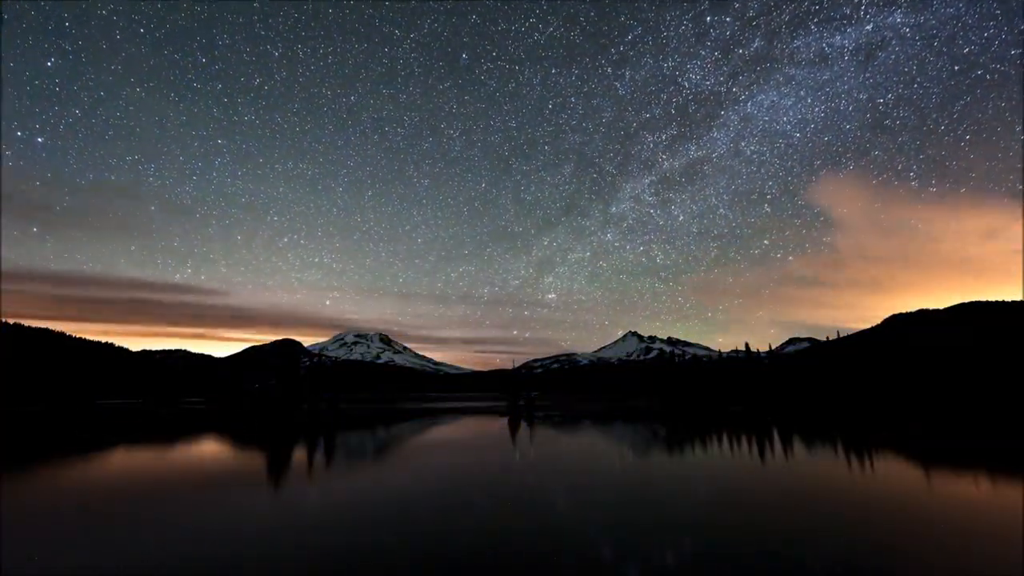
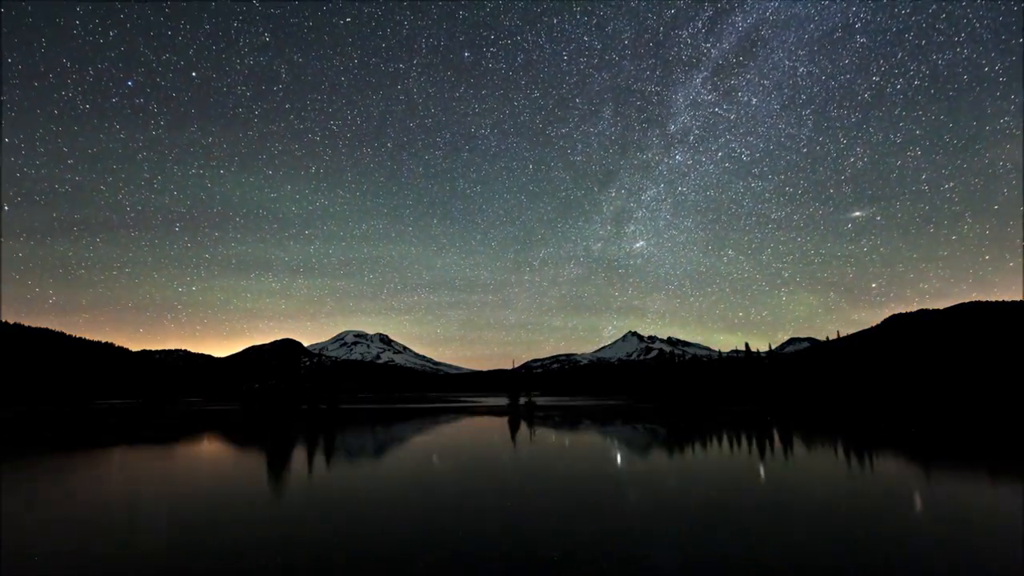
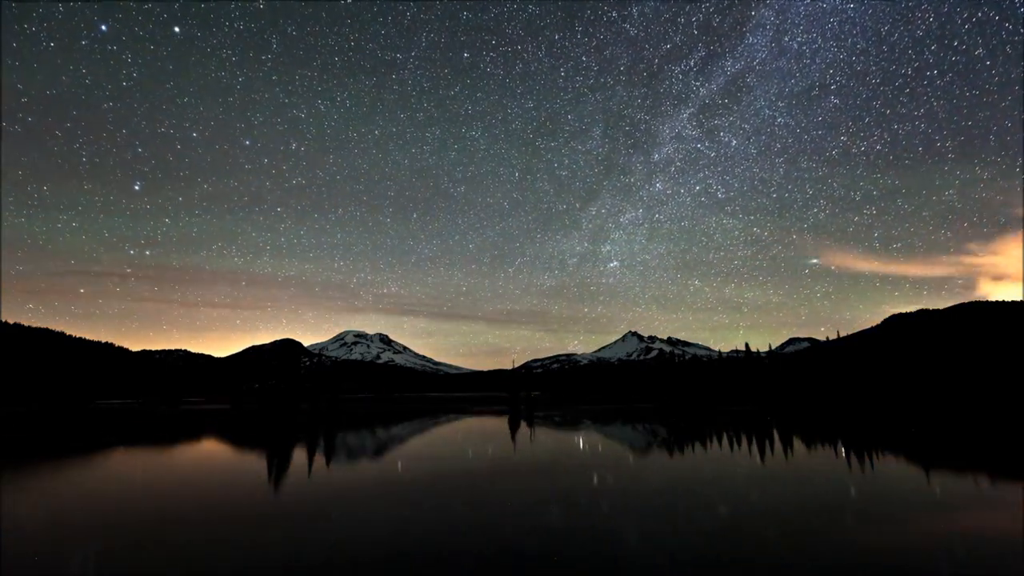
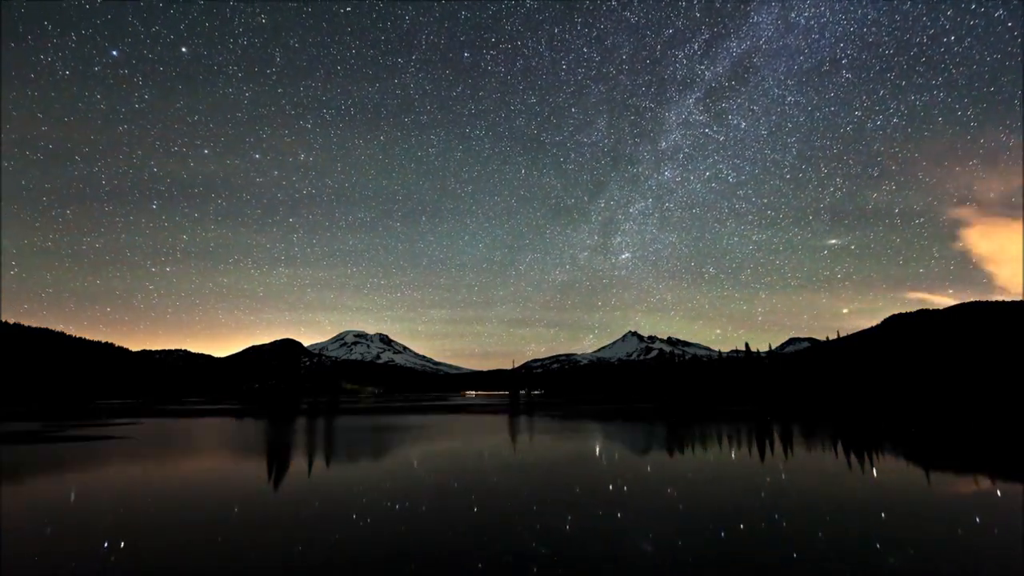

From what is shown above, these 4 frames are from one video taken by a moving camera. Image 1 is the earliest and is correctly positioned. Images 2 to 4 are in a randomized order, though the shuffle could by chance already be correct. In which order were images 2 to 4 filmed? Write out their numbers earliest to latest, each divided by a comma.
3, 4, 2
